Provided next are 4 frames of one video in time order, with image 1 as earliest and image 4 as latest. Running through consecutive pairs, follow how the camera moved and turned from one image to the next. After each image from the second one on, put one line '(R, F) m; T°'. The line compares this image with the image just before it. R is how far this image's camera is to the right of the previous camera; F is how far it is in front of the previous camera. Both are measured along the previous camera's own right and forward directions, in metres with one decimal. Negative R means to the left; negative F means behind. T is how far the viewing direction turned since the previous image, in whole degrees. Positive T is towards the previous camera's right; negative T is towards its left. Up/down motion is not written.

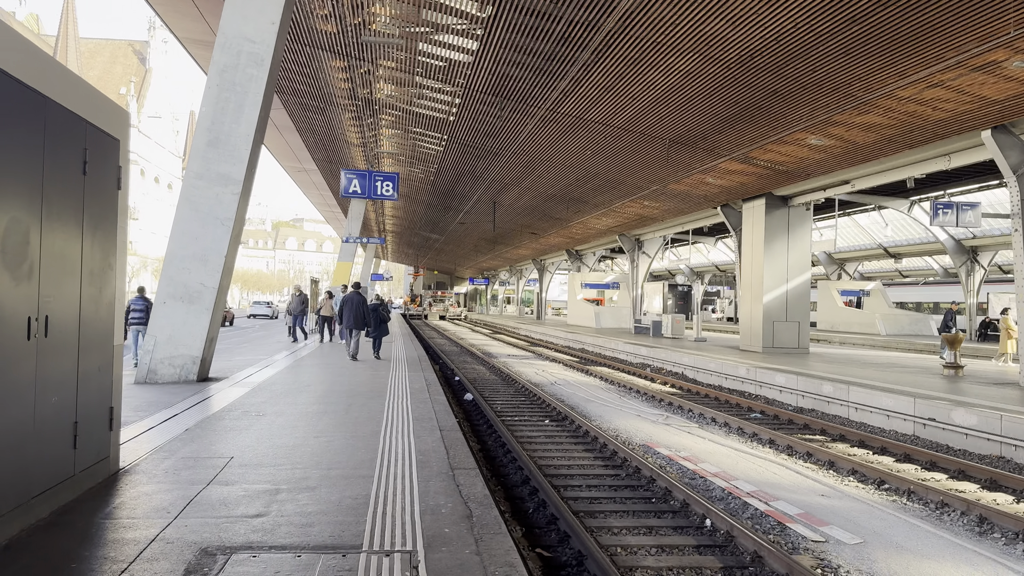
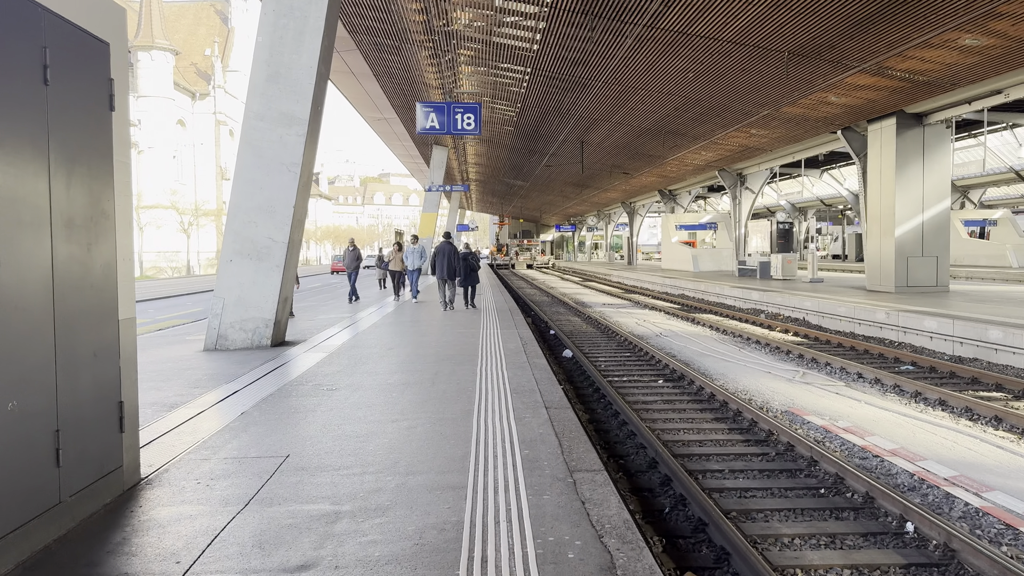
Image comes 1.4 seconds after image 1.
(-0.2, +1.3) m; -6°
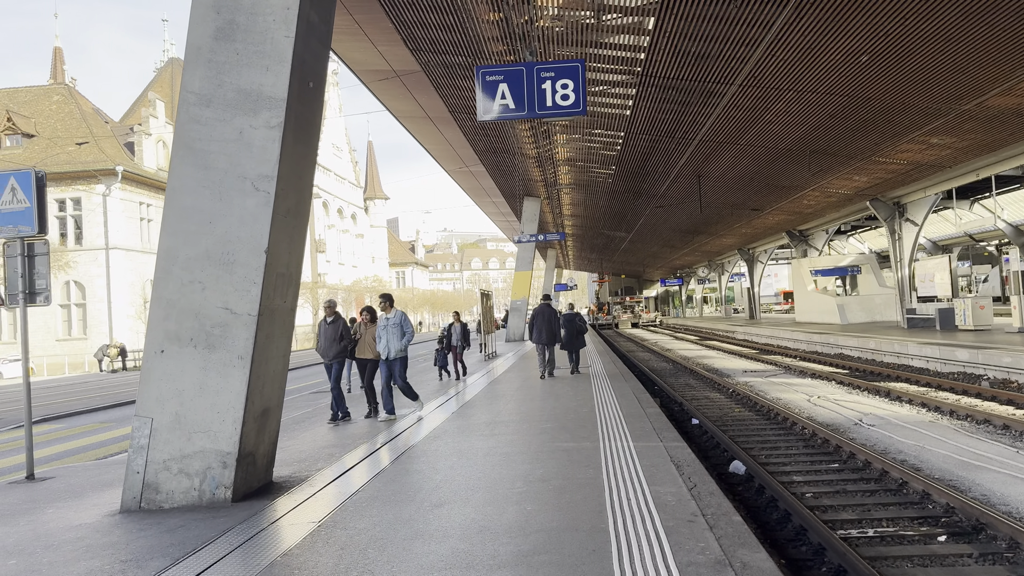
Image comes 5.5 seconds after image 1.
(-0.3, +3.8) m; -7°
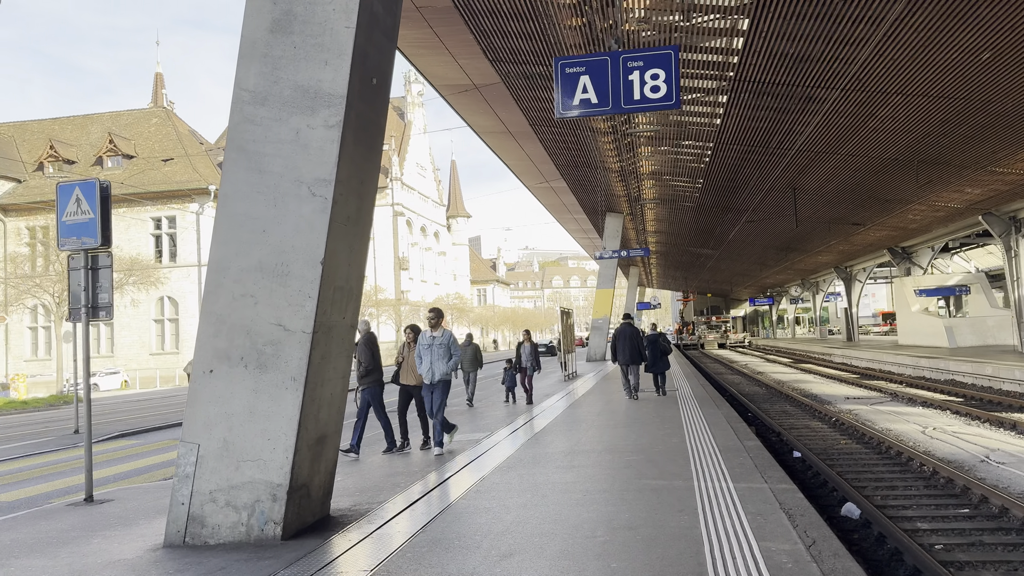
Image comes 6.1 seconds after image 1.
(0.0, +0.6) m; -6°
